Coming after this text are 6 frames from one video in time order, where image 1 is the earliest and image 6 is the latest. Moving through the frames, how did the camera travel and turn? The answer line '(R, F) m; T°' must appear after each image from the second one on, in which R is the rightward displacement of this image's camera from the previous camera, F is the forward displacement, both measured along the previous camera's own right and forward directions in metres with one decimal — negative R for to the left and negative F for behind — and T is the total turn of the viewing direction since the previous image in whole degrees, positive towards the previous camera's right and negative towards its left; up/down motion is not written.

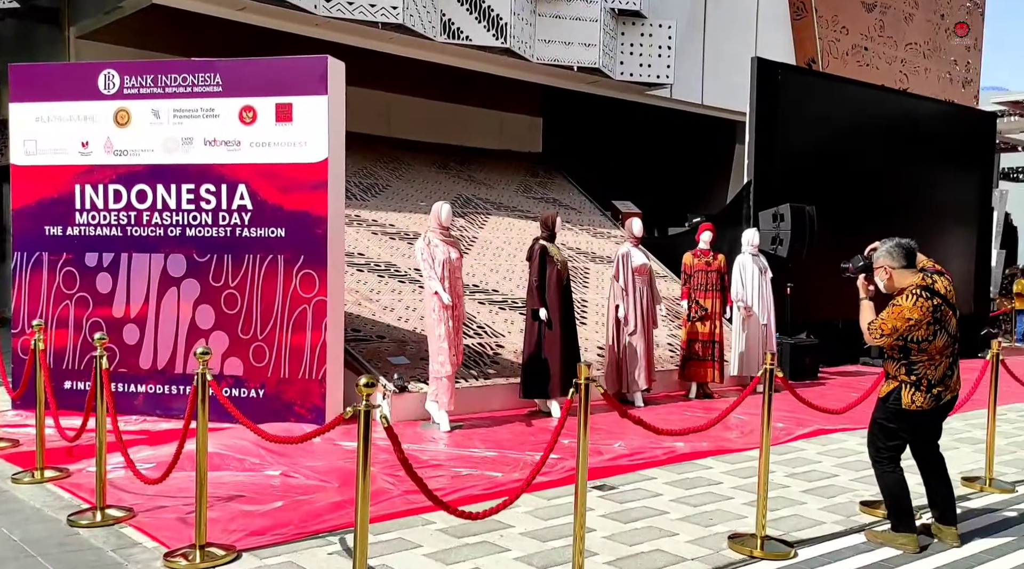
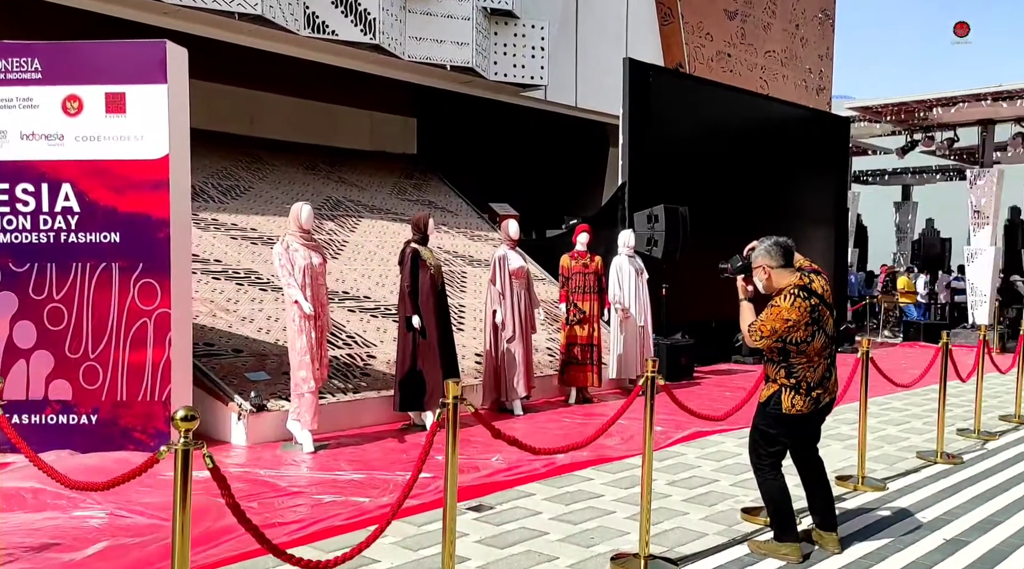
(+0.1, +0.3) m; +7°
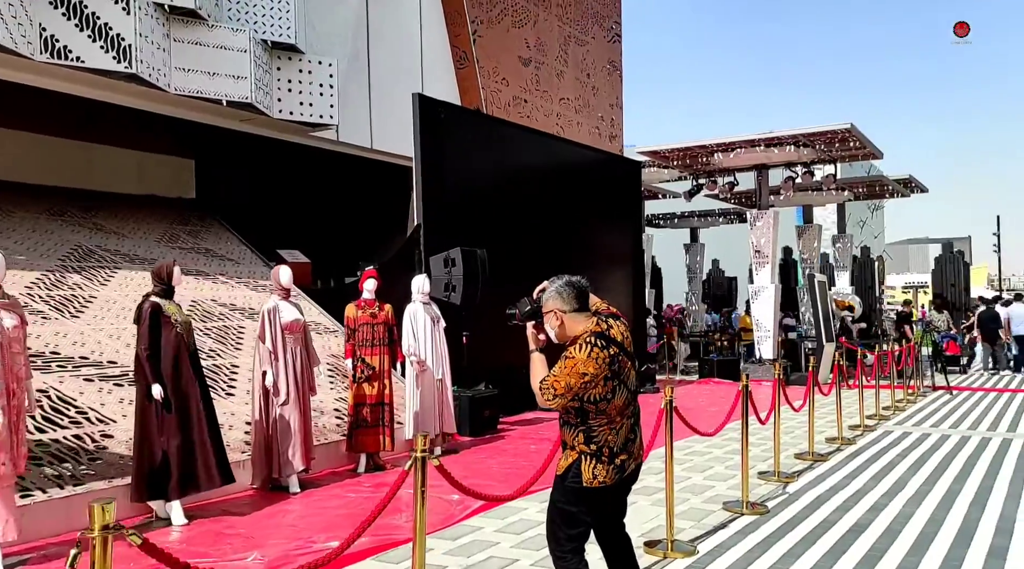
(+0.2, +0.7) m; +12°
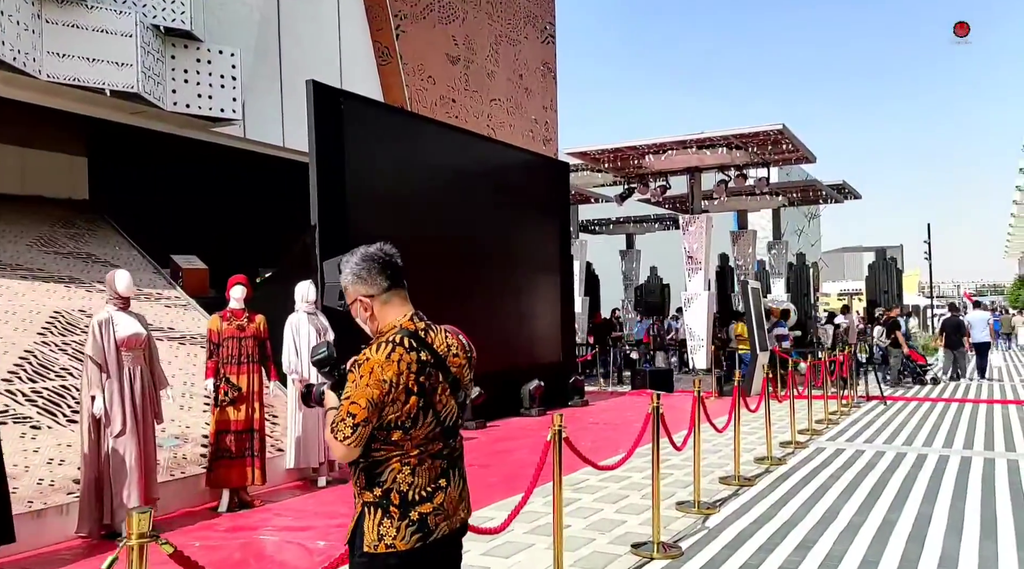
(+0.4, +0.8) m; +3°
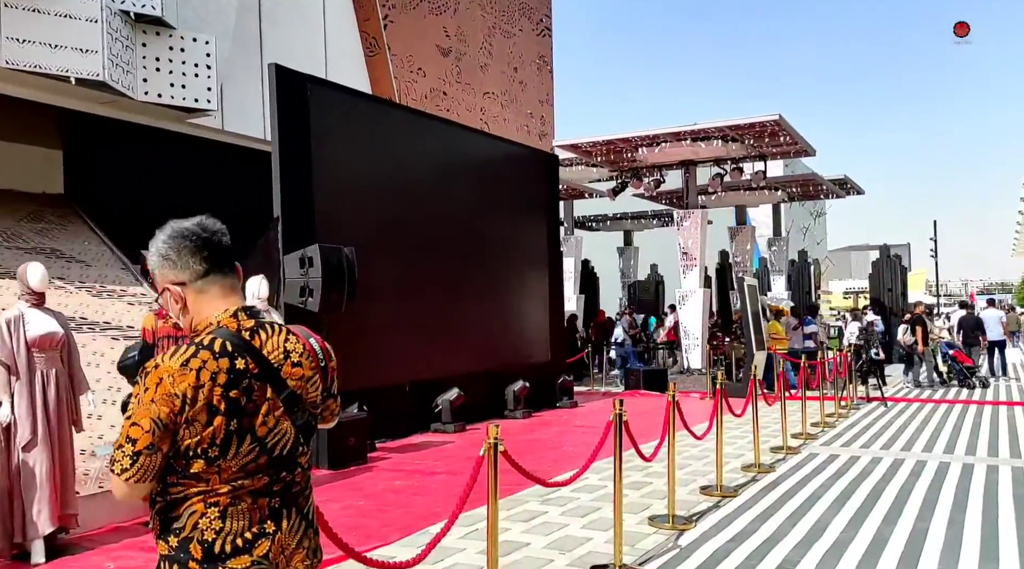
(+0.3, +0.5) m; 0°
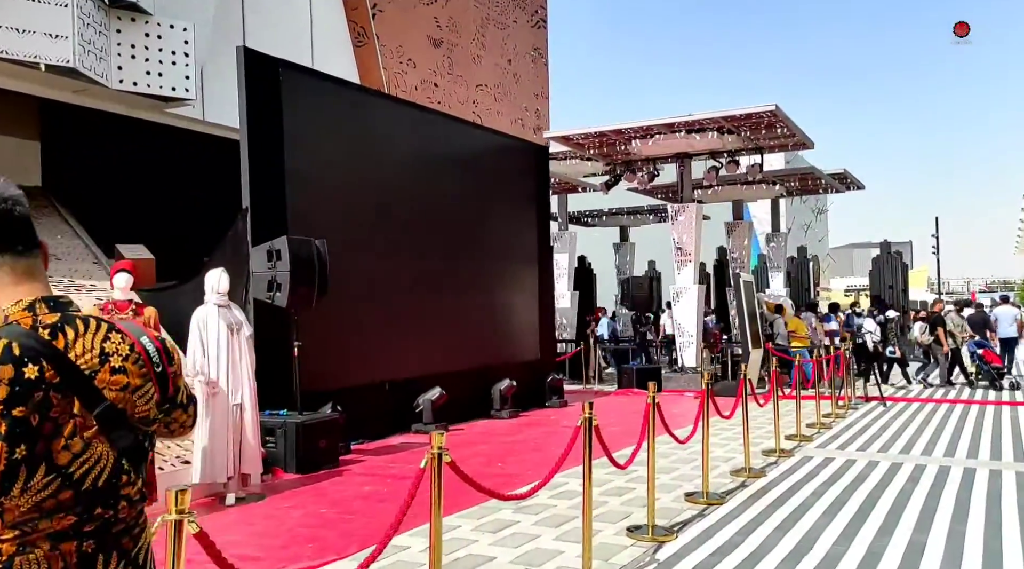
(+0.2, +0.4) m; 0°
